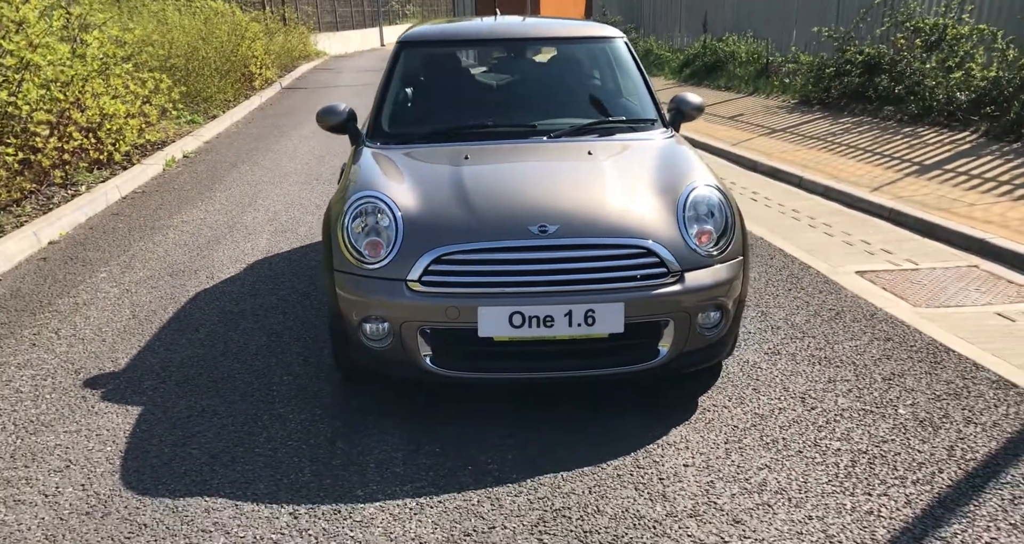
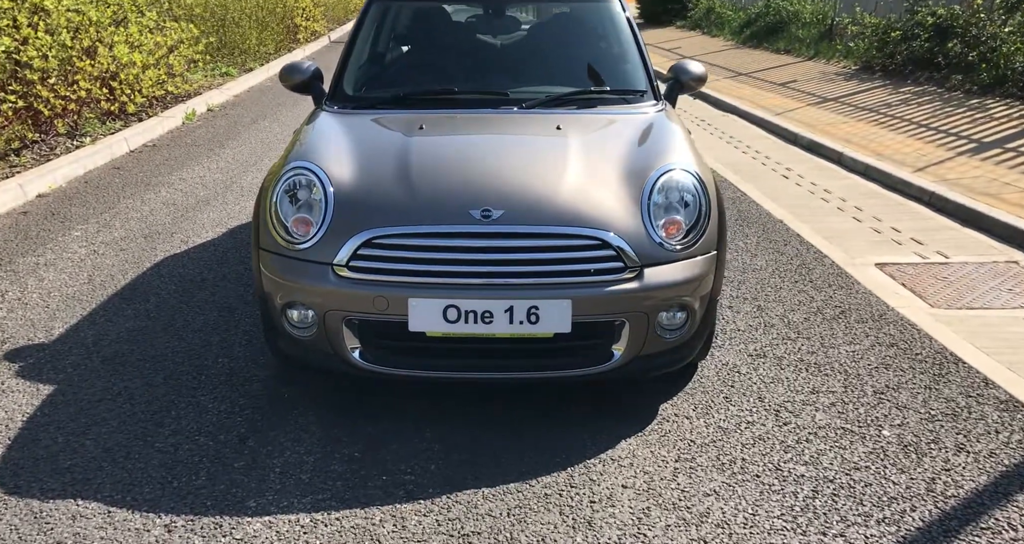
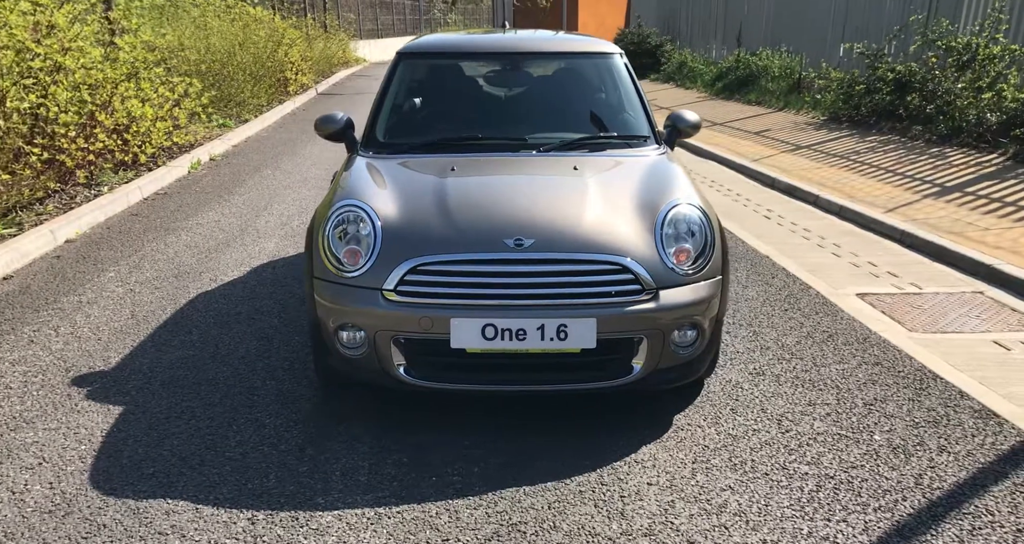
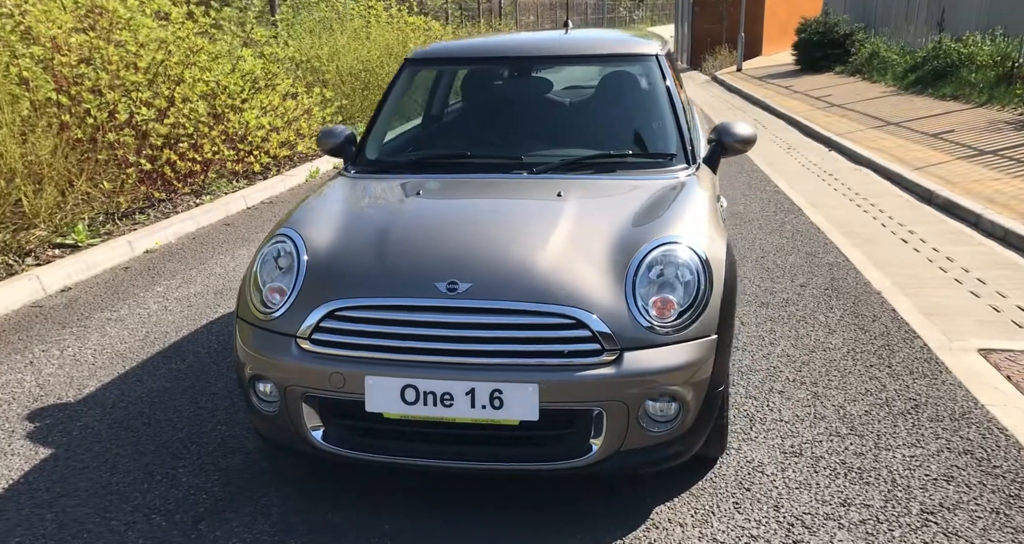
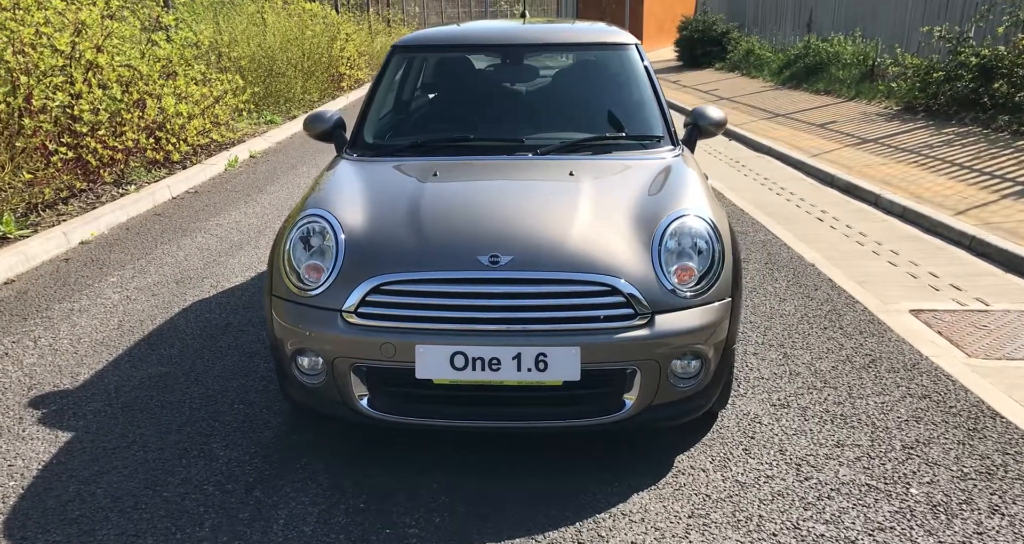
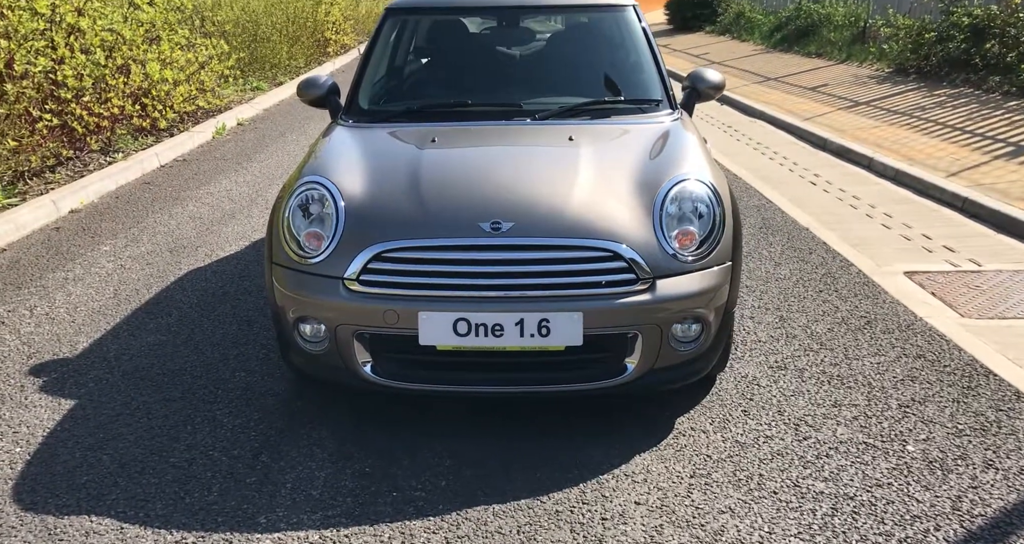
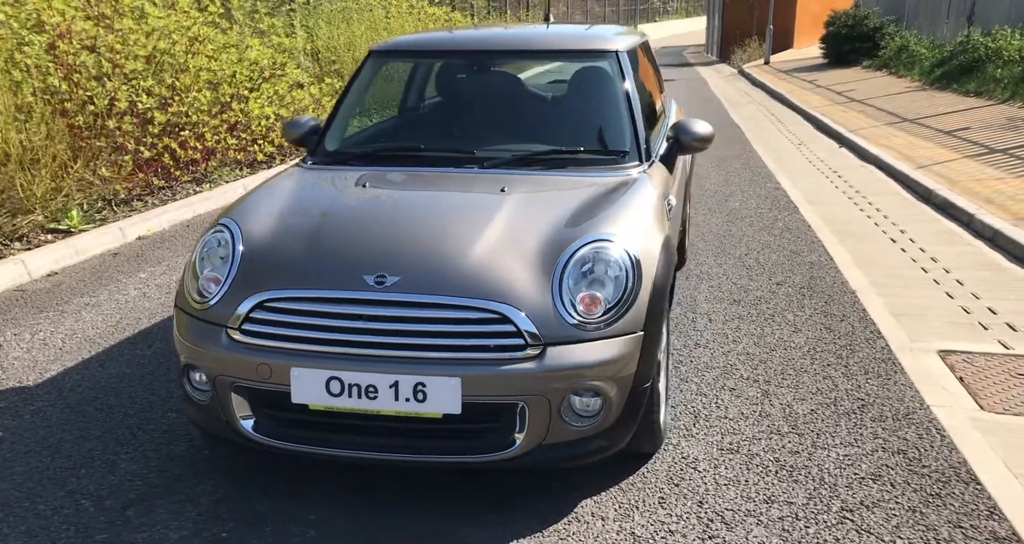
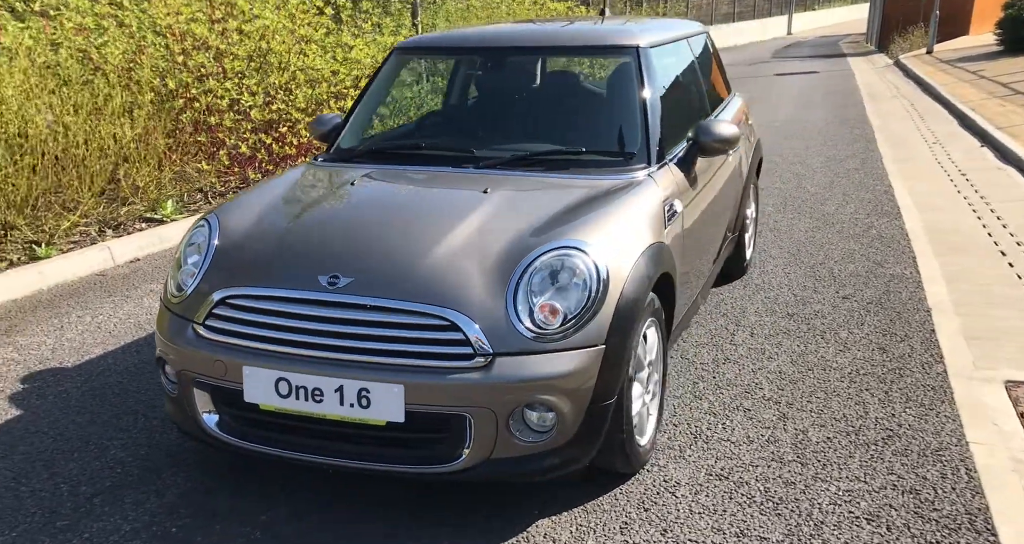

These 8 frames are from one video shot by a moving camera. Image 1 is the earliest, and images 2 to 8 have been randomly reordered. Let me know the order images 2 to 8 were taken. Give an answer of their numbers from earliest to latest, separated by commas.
3, 2, 6, 5, 4, 7, 8
